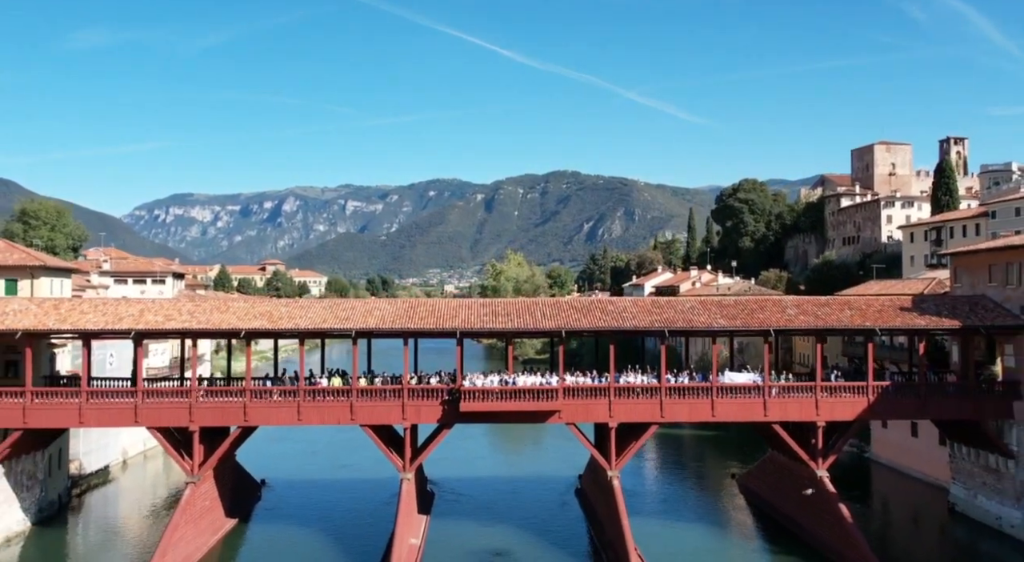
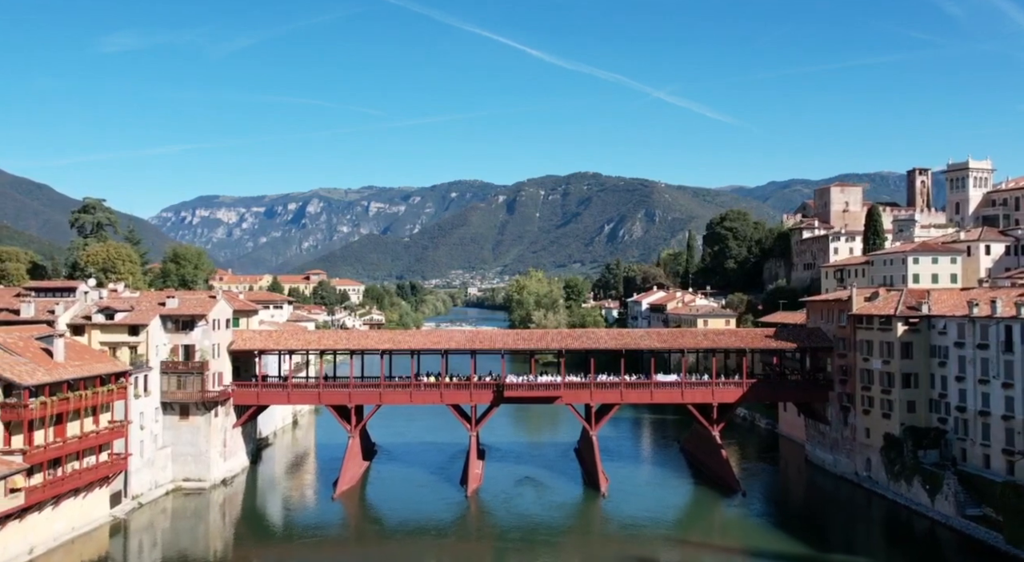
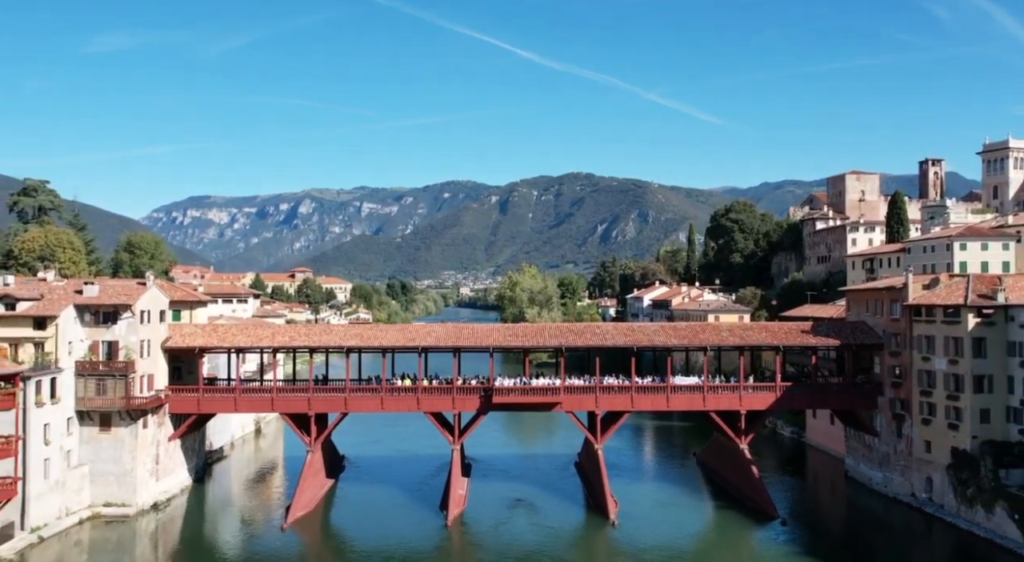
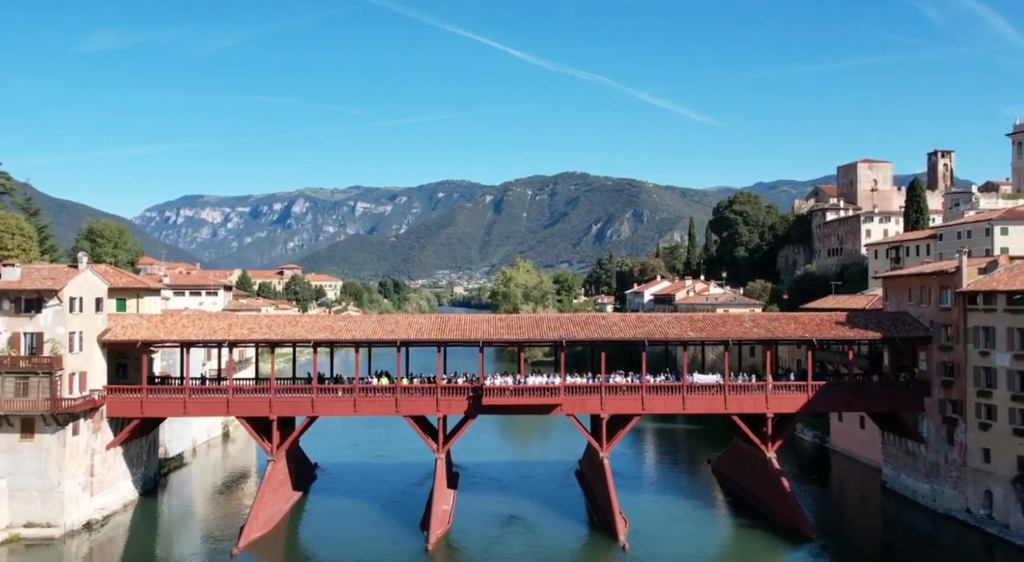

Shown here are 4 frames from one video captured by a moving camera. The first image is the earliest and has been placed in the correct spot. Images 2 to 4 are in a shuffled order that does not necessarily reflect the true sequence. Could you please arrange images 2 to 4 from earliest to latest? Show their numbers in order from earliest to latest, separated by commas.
4, 3, 2
